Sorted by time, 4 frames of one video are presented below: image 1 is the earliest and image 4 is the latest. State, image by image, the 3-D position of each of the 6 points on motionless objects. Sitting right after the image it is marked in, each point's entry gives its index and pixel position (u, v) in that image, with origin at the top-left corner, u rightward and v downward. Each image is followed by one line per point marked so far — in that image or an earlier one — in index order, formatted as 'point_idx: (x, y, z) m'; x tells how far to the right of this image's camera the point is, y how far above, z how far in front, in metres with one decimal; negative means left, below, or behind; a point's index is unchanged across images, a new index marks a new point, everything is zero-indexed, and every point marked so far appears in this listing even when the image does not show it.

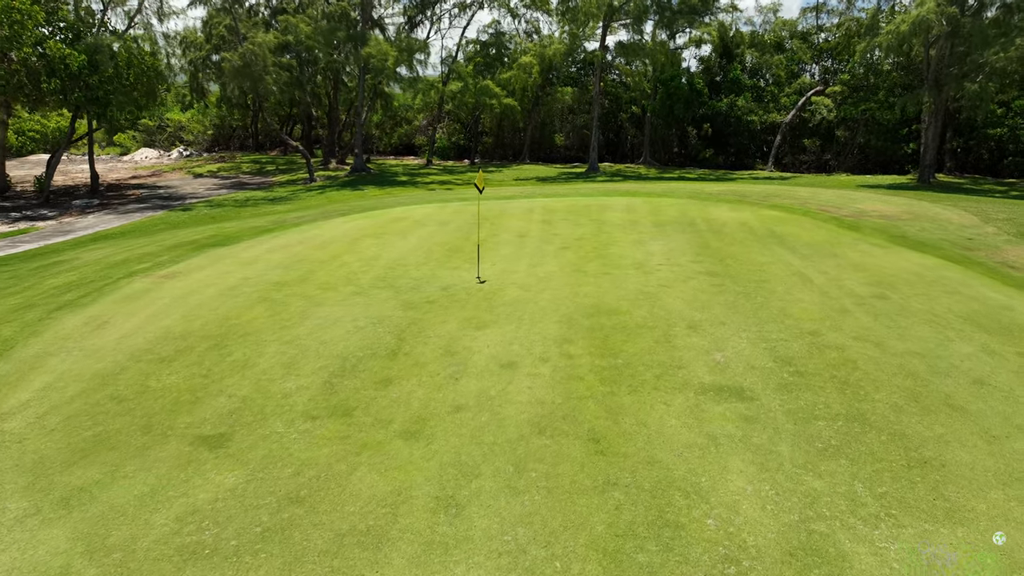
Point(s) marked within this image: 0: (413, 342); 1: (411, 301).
0: (-1.0, -0.6, +7.4) m
1: (-1.3, -0.2, +8.9) m
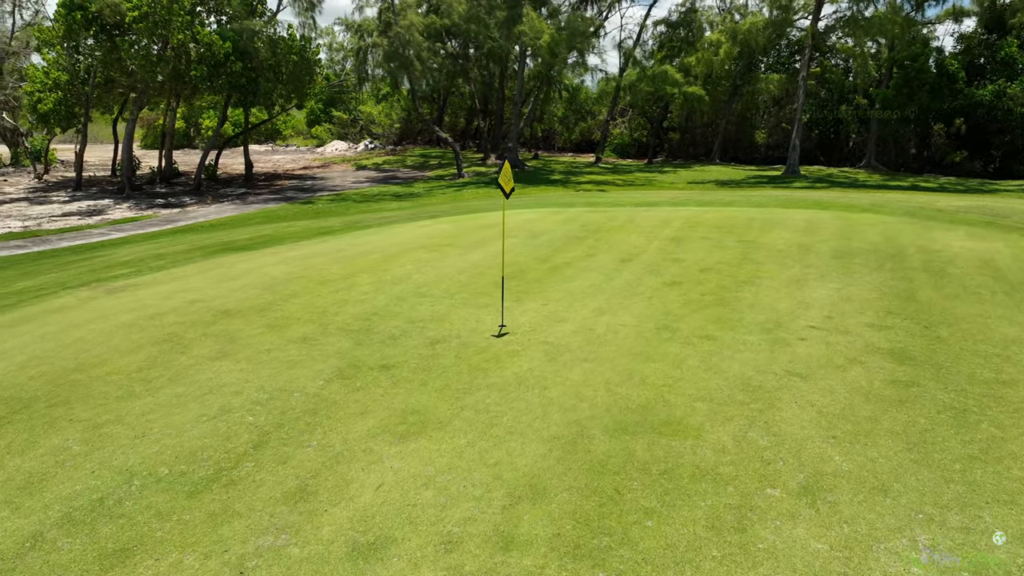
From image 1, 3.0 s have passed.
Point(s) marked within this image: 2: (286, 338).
0: (-1.4, -1.0, +4.2) m
1: (-1.2, -0.6, +5.7) m
2: (-2.0, -0.4, +6.2) m
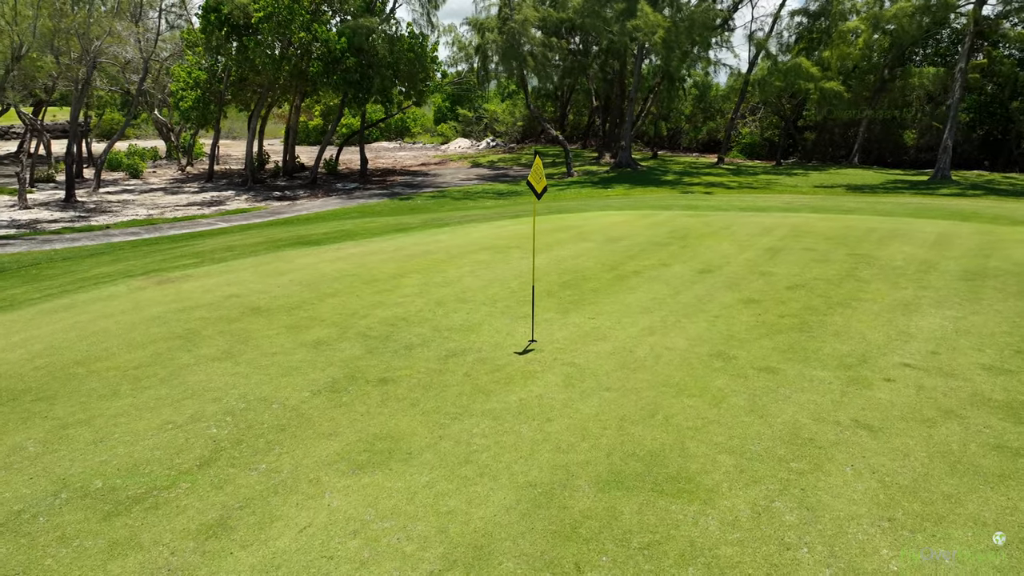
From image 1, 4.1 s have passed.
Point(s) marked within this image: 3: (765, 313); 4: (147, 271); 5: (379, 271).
0: (-1.6, -1.0, +3.8) m
1: (-1.1, -0.6, +5.3) m
2: (-1.7, -0.4, +5.9) m
3: (+2.4, -0.2, +6.6) m
4: (-4.3, +0.2, +8.3) m
5: (-1.5, +0.2, +8.1) m
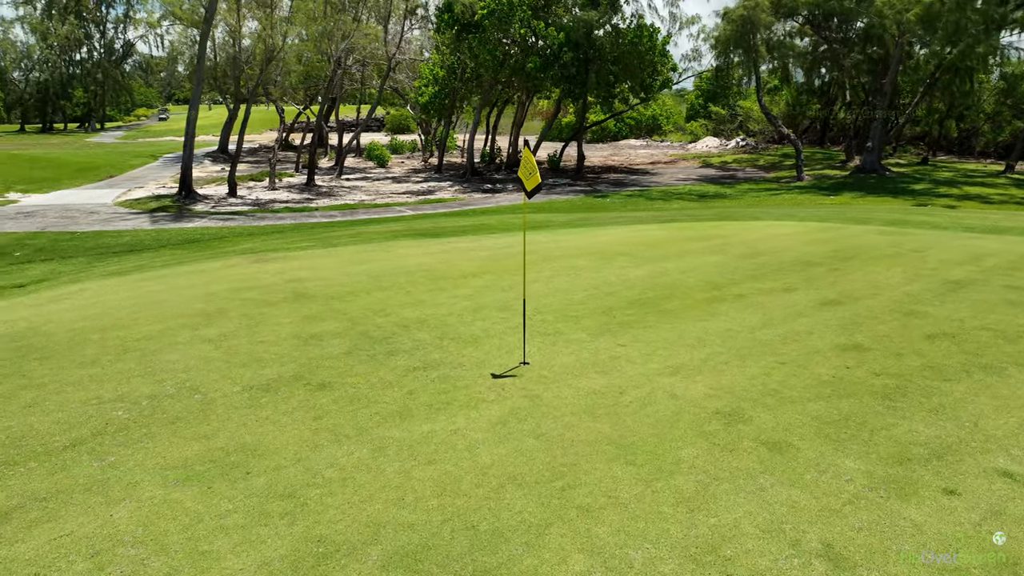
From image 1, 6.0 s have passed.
0: (-2.4, -0.9, +3.7) m
1: (-1.3, -0.6, +4.9) m
2: (-1.7, -0.4, +5.7) m
3: (+2.4, -0.5, +5.0) m
4: (-3.1, +0.5, +8.9) m
5: (-0.6, +0.2, +7.7) m
